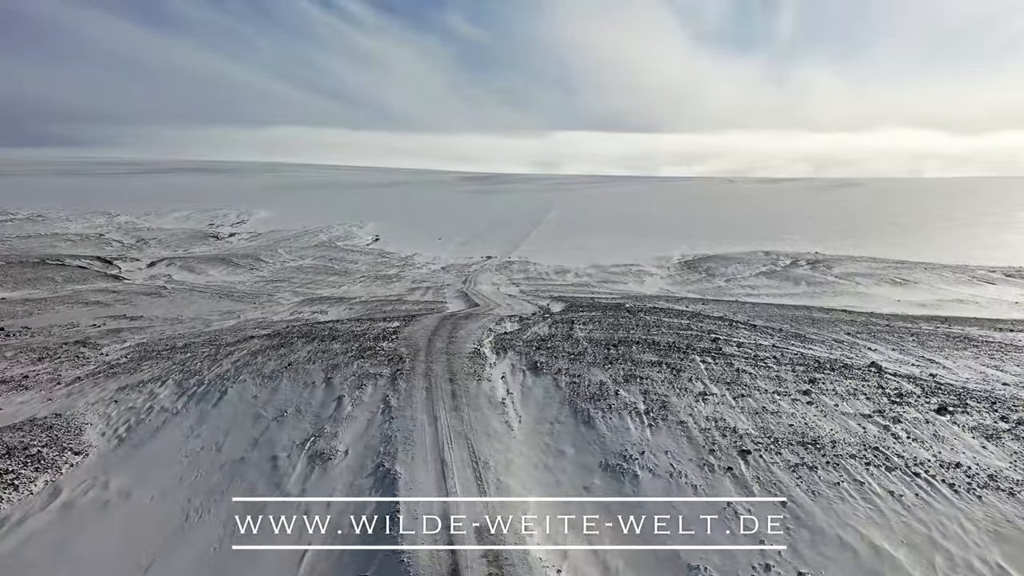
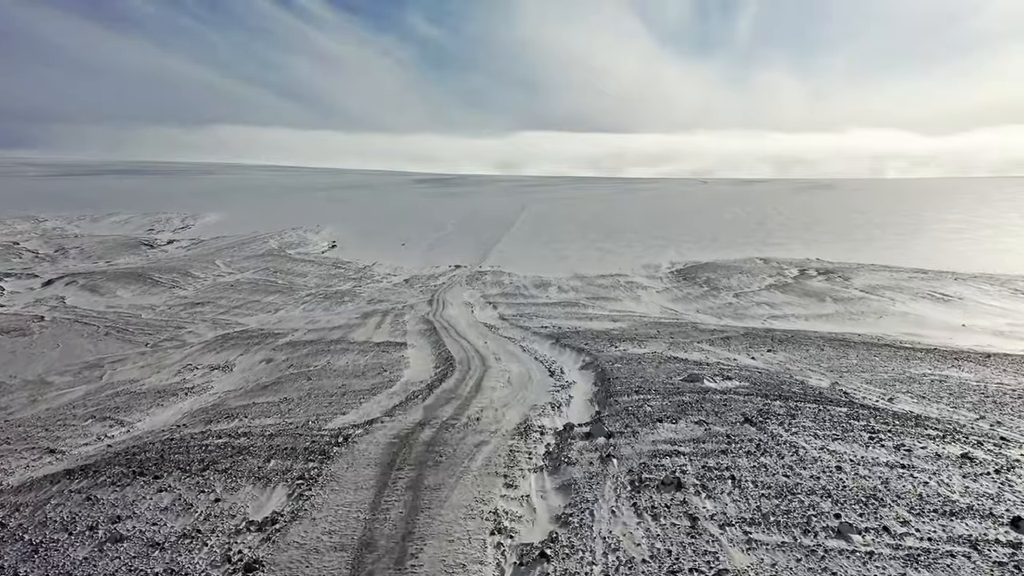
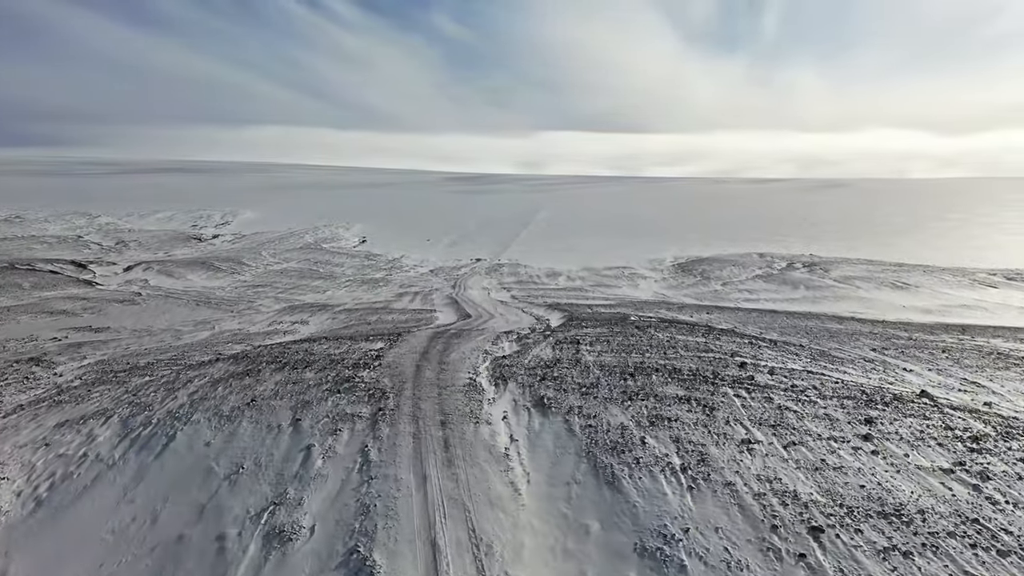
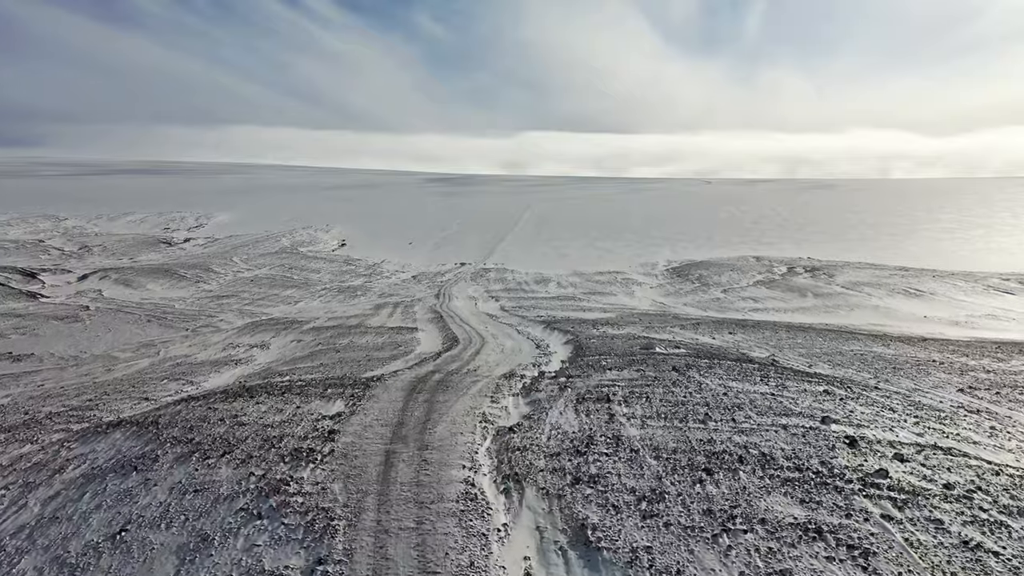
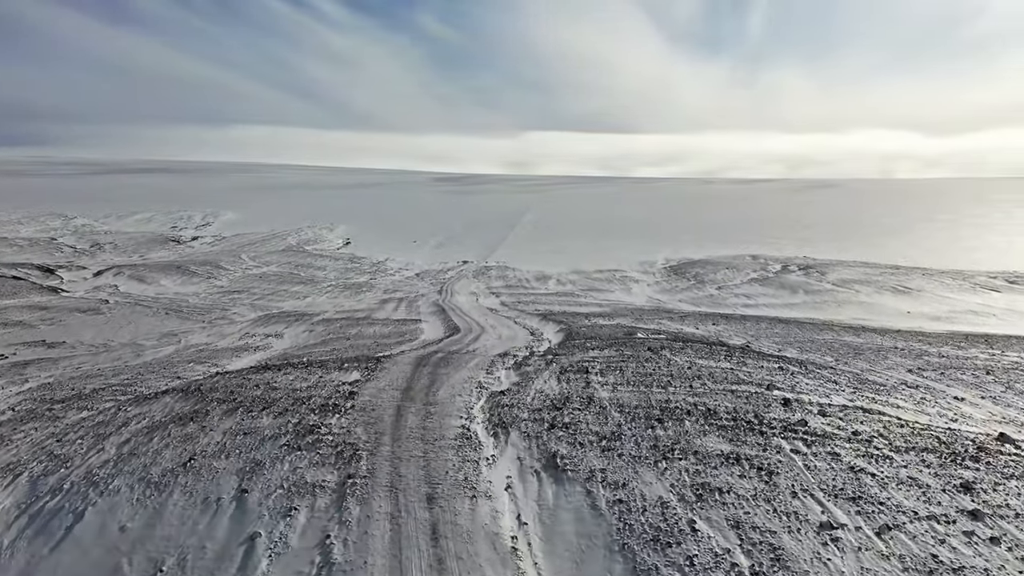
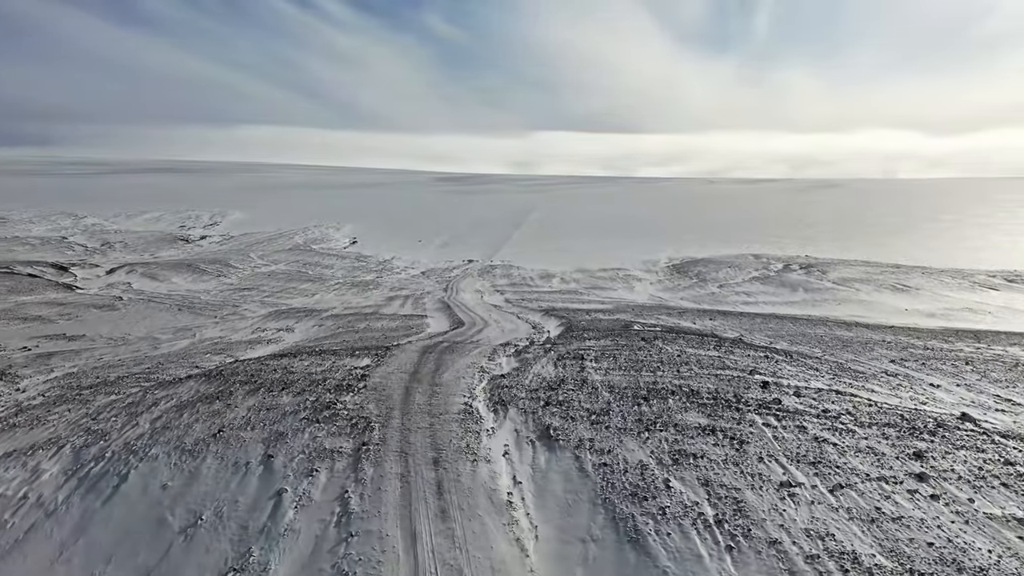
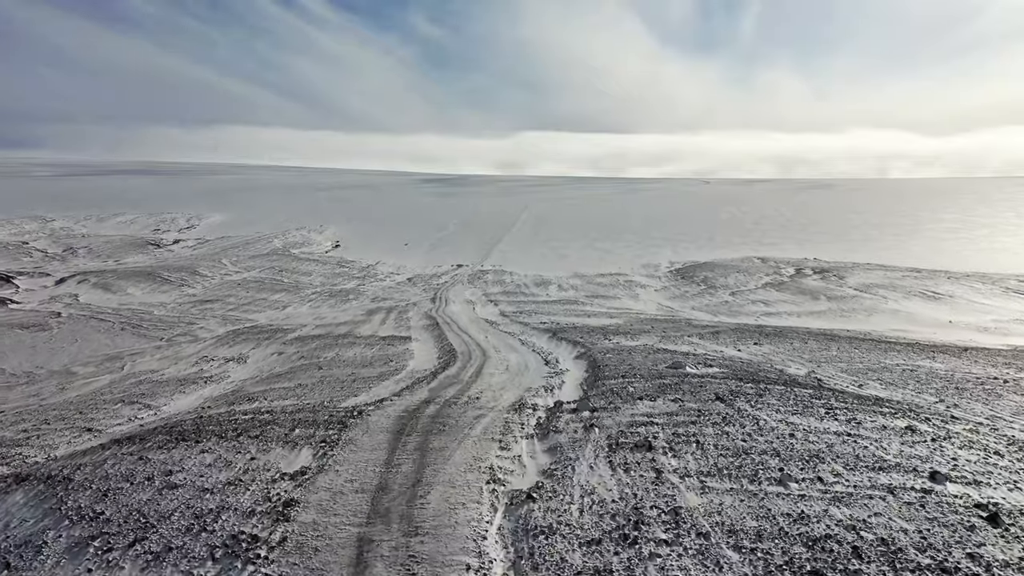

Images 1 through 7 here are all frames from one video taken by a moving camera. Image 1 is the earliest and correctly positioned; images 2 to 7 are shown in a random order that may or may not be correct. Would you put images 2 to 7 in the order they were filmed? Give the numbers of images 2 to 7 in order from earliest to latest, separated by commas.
3, 6, 5, 4, 7, 2
